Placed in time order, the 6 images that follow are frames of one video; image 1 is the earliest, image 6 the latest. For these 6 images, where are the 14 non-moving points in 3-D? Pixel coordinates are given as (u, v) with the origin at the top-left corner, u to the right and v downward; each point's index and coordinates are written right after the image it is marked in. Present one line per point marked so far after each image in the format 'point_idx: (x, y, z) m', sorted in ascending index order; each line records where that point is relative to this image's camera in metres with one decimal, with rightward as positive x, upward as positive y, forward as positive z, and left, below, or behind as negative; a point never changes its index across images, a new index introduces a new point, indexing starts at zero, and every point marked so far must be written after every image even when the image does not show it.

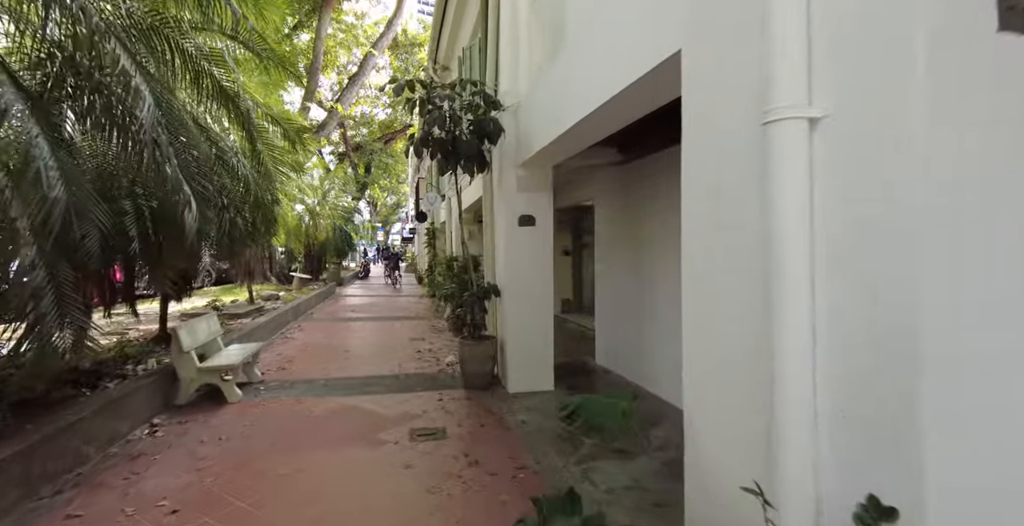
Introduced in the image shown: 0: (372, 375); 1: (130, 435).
0: (-1.9, -1.5, +6.3) m
1: (-3.4, -1.5, +4.1) m
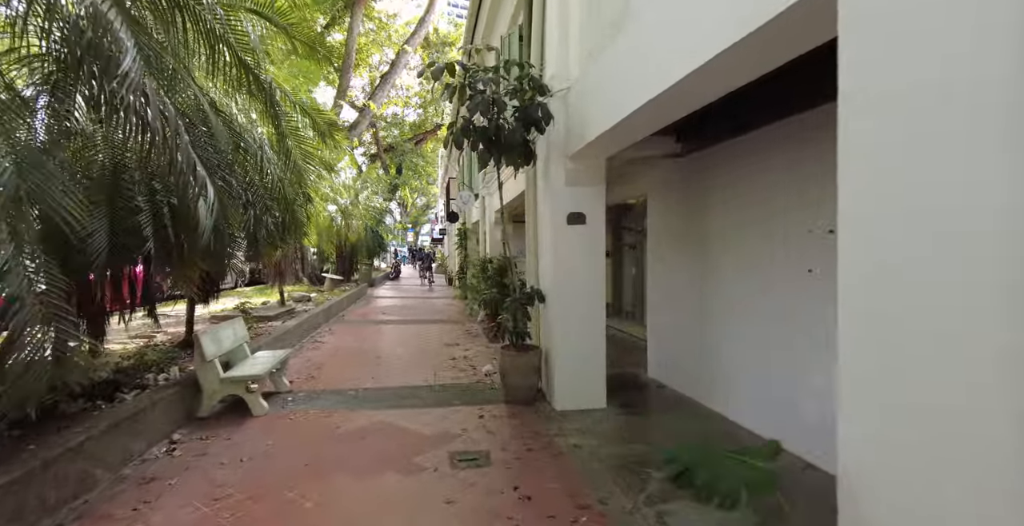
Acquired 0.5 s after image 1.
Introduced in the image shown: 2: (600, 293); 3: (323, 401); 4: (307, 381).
0: (-1.3, -1.5, +5.8) m
1: (-3.0, -1.5, +3.7) m
2: (+1.0, -0.3, +5.1) m
3: (-2.1, -1.6, +5.2) m
4: (-2.6, -1.5, +5.9) m
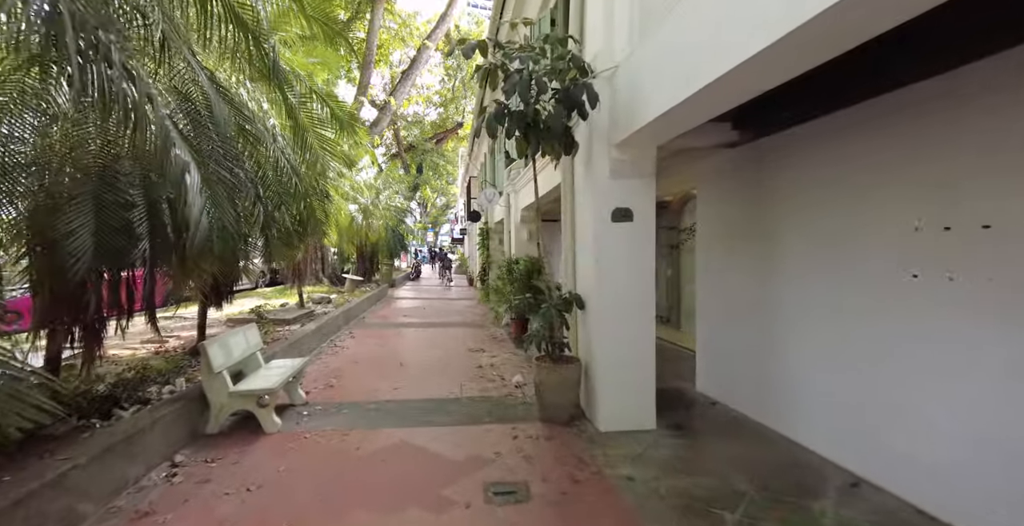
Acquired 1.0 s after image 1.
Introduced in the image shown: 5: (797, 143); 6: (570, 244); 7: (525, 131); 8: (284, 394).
0: (-0.9, -1.6, +5.3) m
1: (-2.6, -1.6, +3.3) m
2: (+1.4, -0.3, +4.5) m
3: (-1.8, -1.6, +4.8) m
4: (-2.2, -1.5, +5.4) m
5: (+2.6, +1.1, +4.3) m
6: (+0.7, +0.2, +5.2) m
7: (+0.1, +1.2, +4.0) m
8: (-2.5, -1.4, +5.1) m
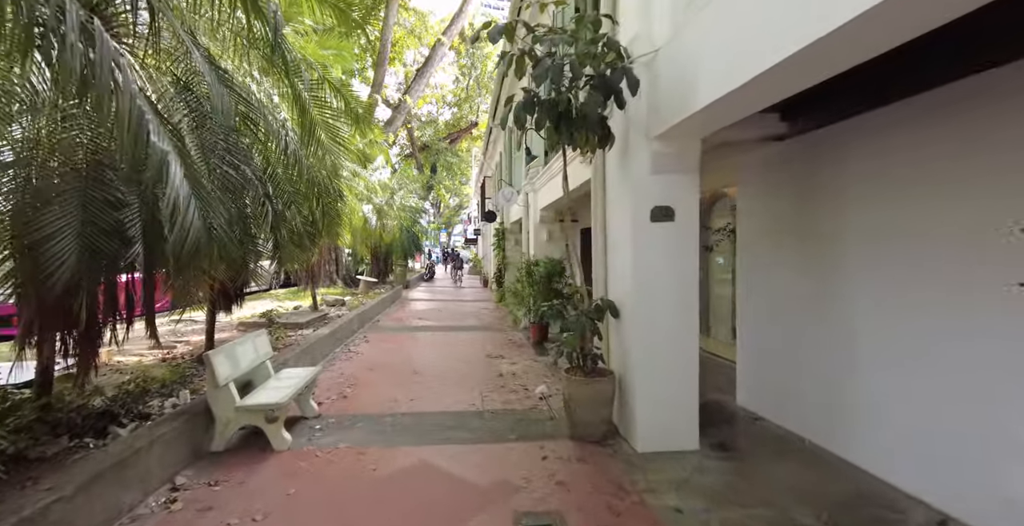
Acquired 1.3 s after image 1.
0: (-0.7, -1.6, +5.0) m
1: (-2.4, -1.6, +3.0) m
2: (+1.6, -0.4, +4.1) m
3: (-1.5, -1.6, +4.4) m
4: (-1.9, -1.6, +5.1) m
5: (+2.9, +1.1, +3.9) m
6: (+0.9, +0.2, +4.8) m
7: (+0.4, +1.1, +3.7) m
8: (-2.2, -1.5, +4.8) m
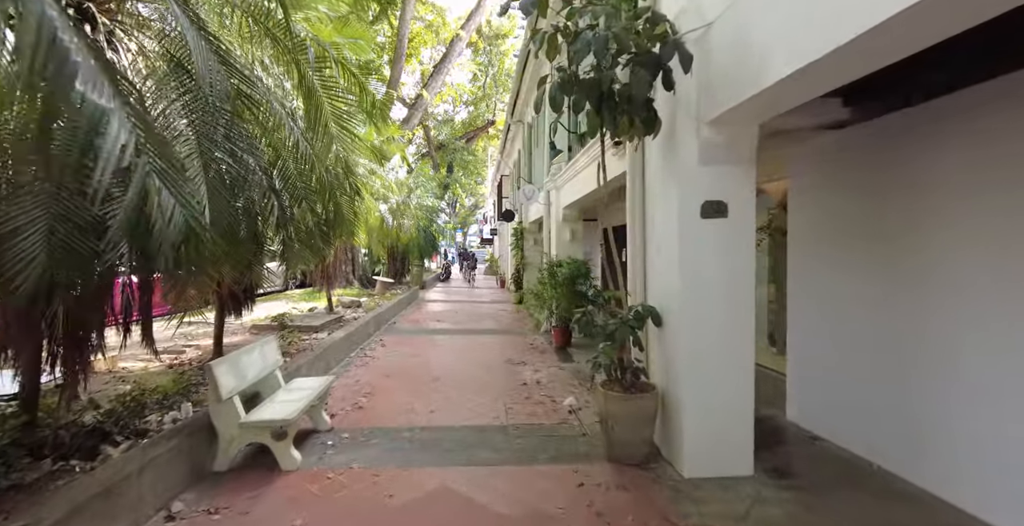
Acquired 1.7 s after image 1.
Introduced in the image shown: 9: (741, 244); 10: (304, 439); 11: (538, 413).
0: (-0.4, -1.6, +4.6) m
1: (-2.2, -1.6, +2.7) m
2: (+1.9, -0.4, +3.6) m
3: (-1.3, -1.6, +4.1) m
4: (-1.7, -1.6, +4.8) m
5: (+3.1, +1.1, +3.4) m
6: (+1.2, +0.2, +4.4) m
7: (+0.6, +1.1, +3.2) m
8: (-2.0, -1.5, +4.4) m
9: (+1.8, +0.1, +3.6) m
10: (-1.9, -1.6, +4.1) m
11: (+0.3, -1.6, +4.9) m
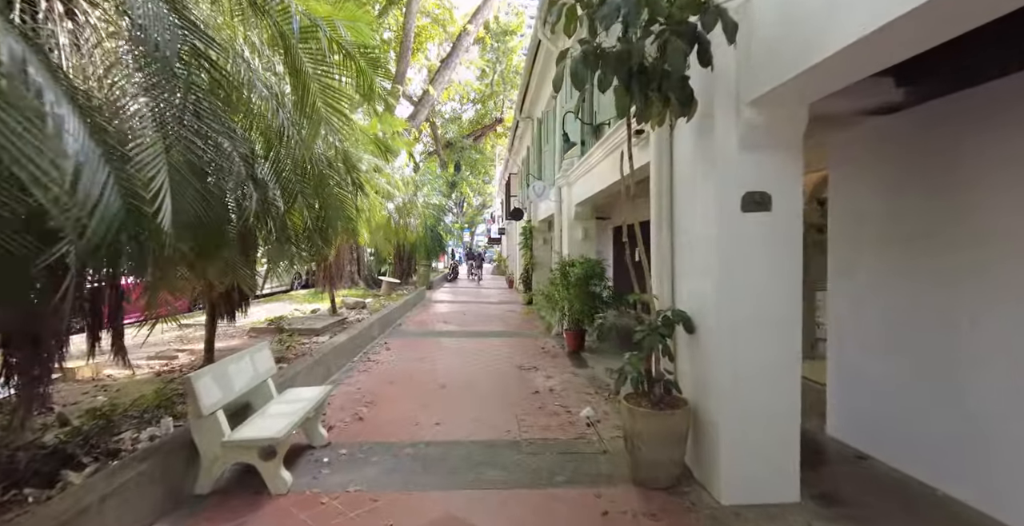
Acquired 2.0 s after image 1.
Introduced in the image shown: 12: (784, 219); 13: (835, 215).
0: (-0.3, -1.6, +4.2) m
1: (-2.1, -1.6, +2.3) m
2: (+2.0, -0.4, +3.2) m
3: (-1.1, -1.6, +3.7) m
4: (-1.5, -1.6, +4.4) m
5: (+3.2, +1.1, +2.9) m
6: (+1.3, +0.2, +4.0) m
7: (+0.7, +1.1, +2.8) m
8: (-1.9, -1.5, +4.1) m
9: (+1.9, +0.2, +3.2) m
10: (-1.8, -1.6, +3.8) m
11: (+0.4, -1.6, +4.5) m
12: (+1.9, +0.3, +3.1) m
13: (+3.2, +0.5, +4.5) m
